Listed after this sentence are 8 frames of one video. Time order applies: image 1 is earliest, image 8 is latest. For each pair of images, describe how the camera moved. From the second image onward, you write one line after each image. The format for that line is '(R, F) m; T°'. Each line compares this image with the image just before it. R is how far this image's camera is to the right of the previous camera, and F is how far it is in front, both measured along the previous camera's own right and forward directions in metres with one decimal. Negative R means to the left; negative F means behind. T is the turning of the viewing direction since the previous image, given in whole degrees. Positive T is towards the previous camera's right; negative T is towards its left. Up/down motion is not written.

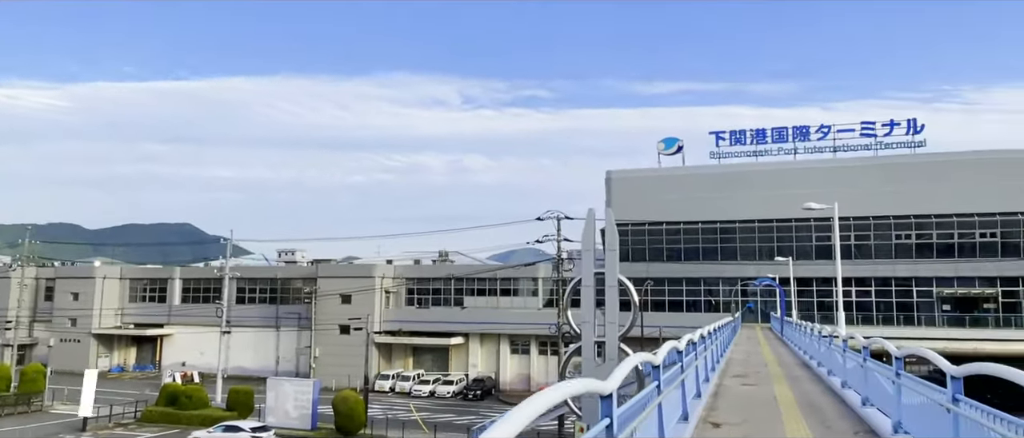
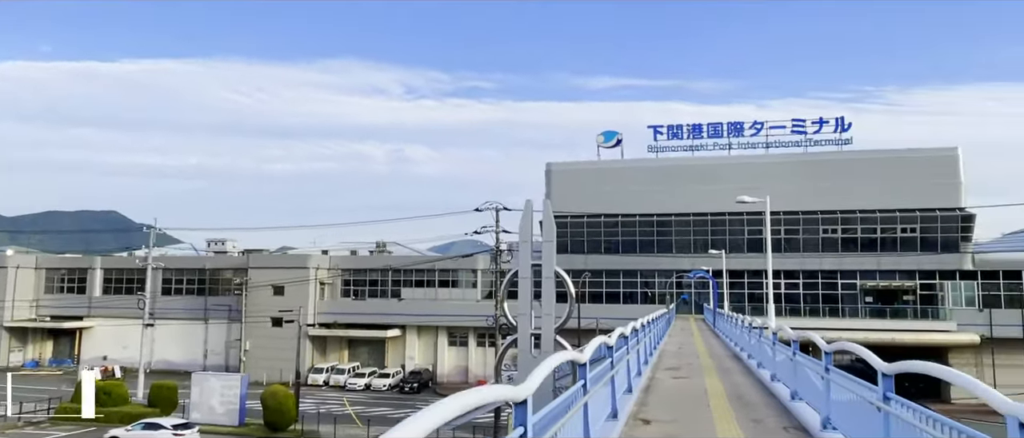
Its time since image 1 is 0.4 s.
(+1.4, +0.4) m; +4°
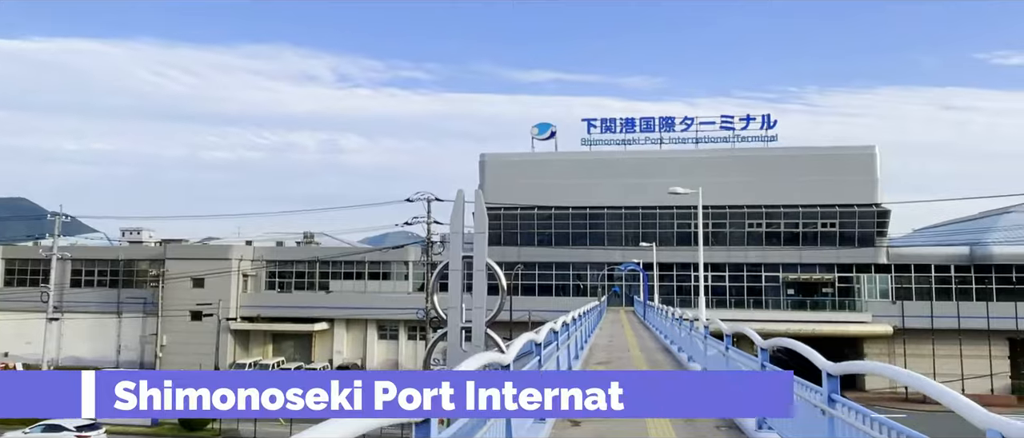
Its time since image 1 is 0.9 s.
(+0.2, +1.0) m; +5°
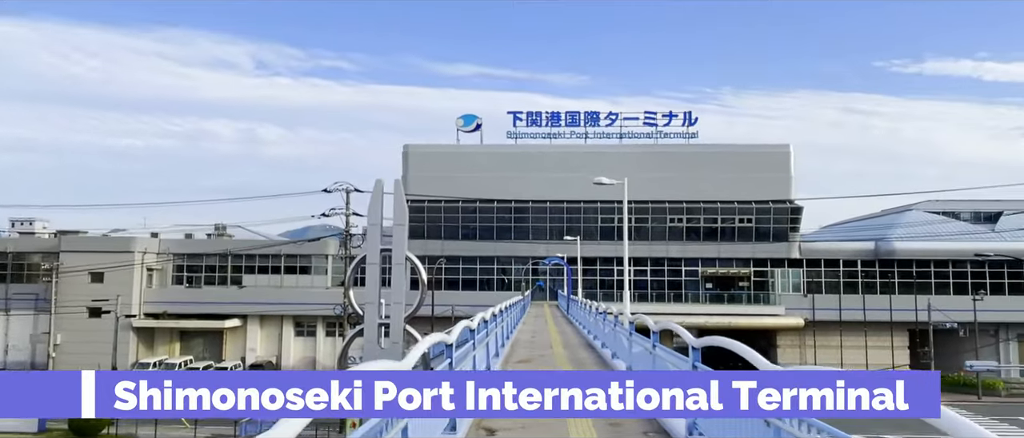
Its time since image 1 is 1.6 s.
(+0.3, +1.4) m; +6°
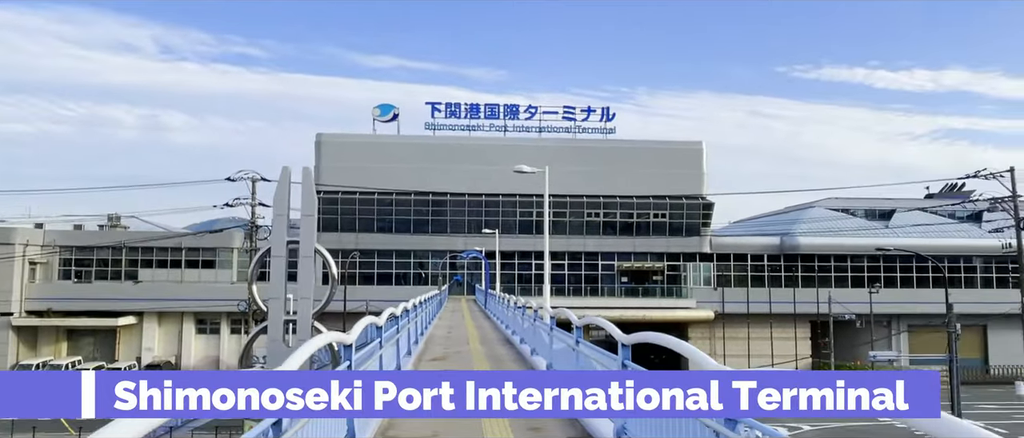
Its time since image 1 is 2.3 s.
(+0.1, +1.3) m; +7°
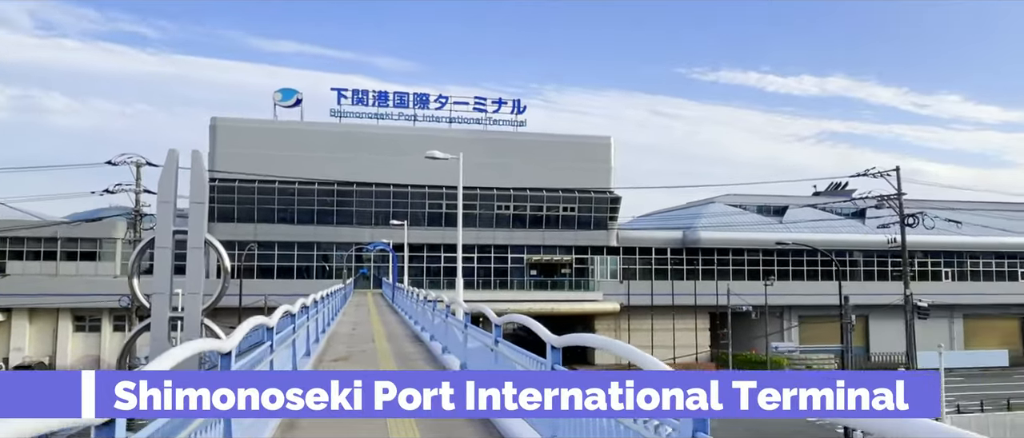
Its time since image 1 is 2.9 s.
(-0.1, +1.3) m; +7°
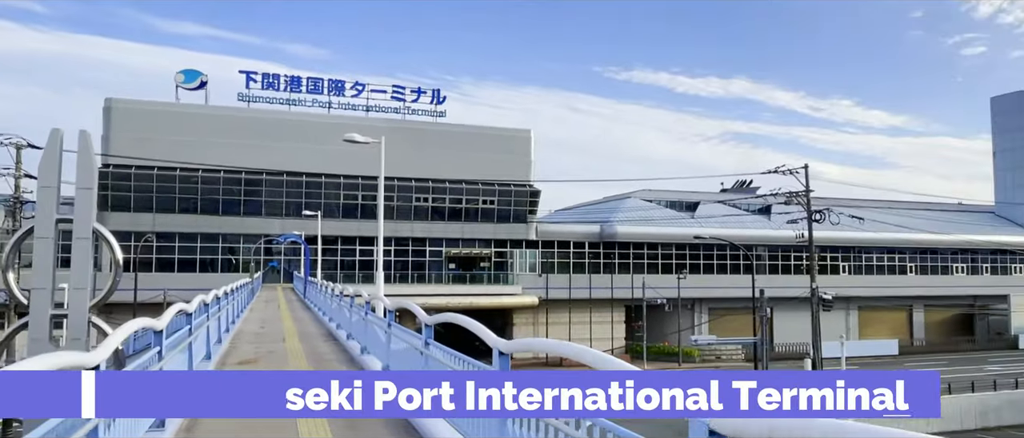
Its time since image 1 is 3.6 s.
(-0.3, +1.2) m; +7°
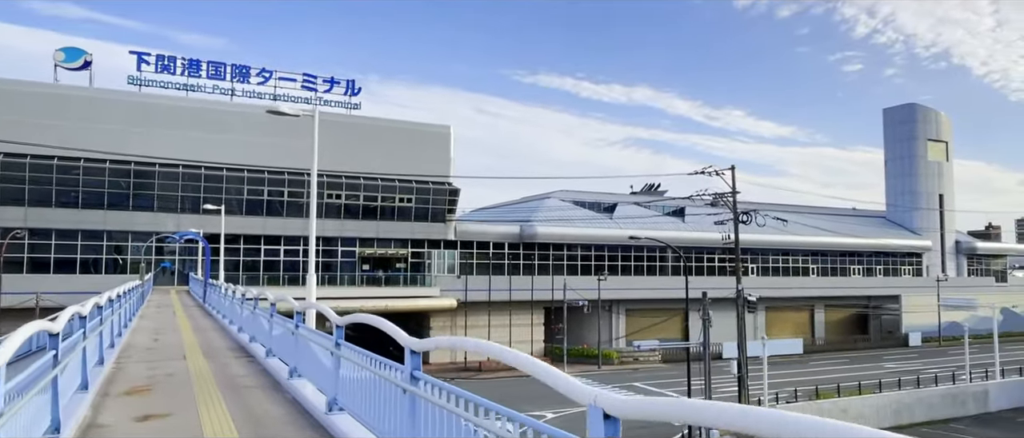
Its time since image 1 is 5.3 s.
(-1.3, +3.2) m; +8°
